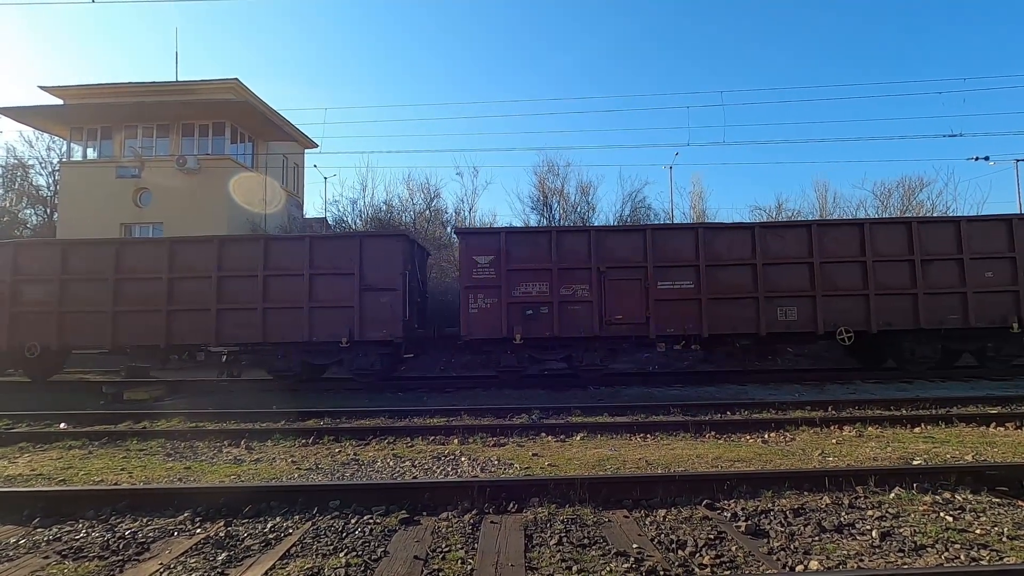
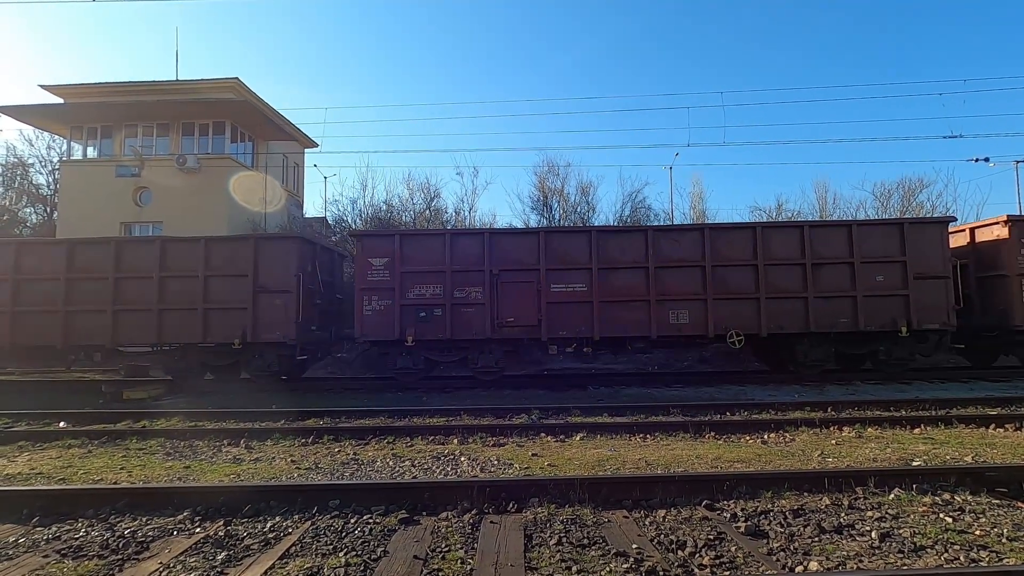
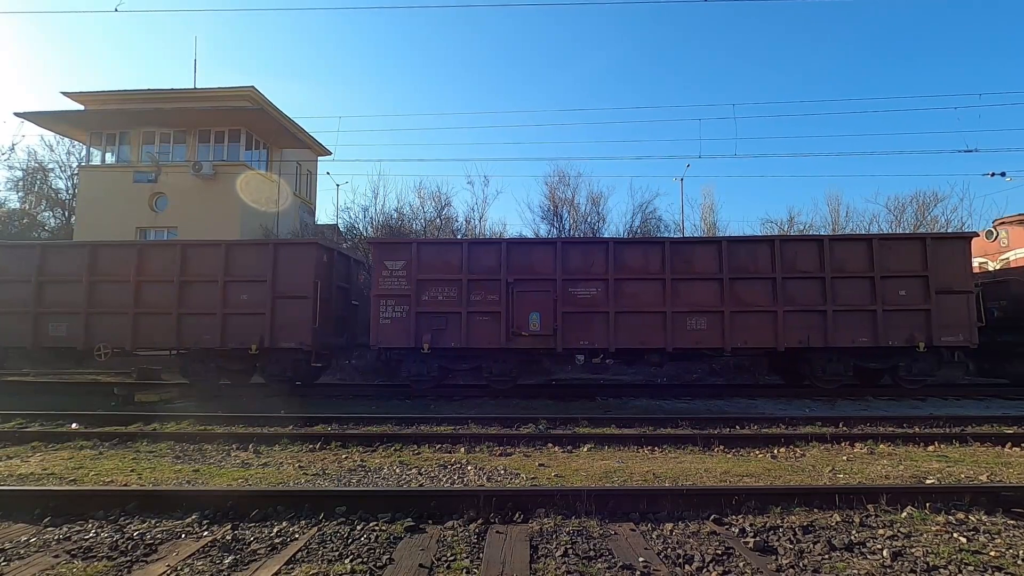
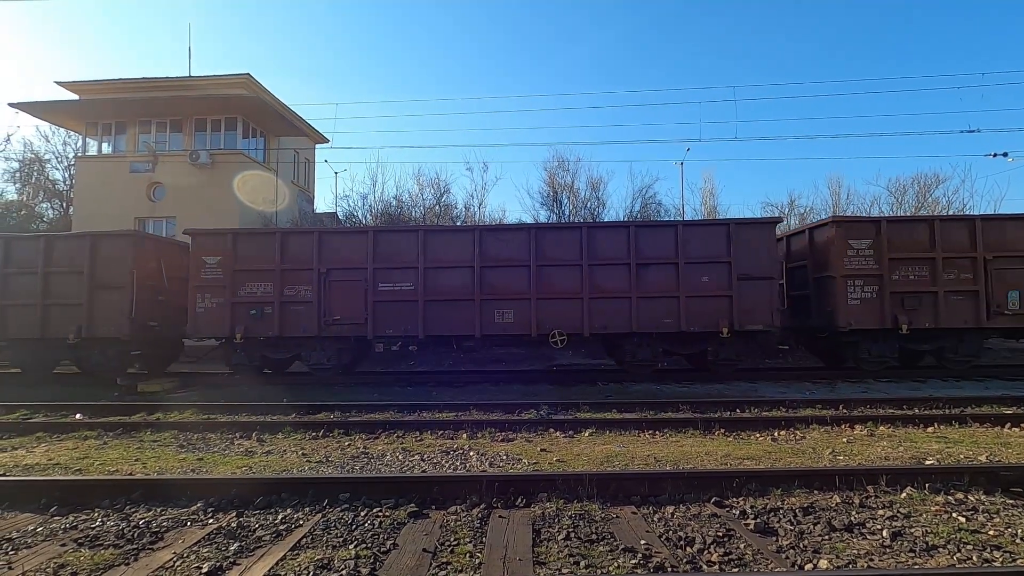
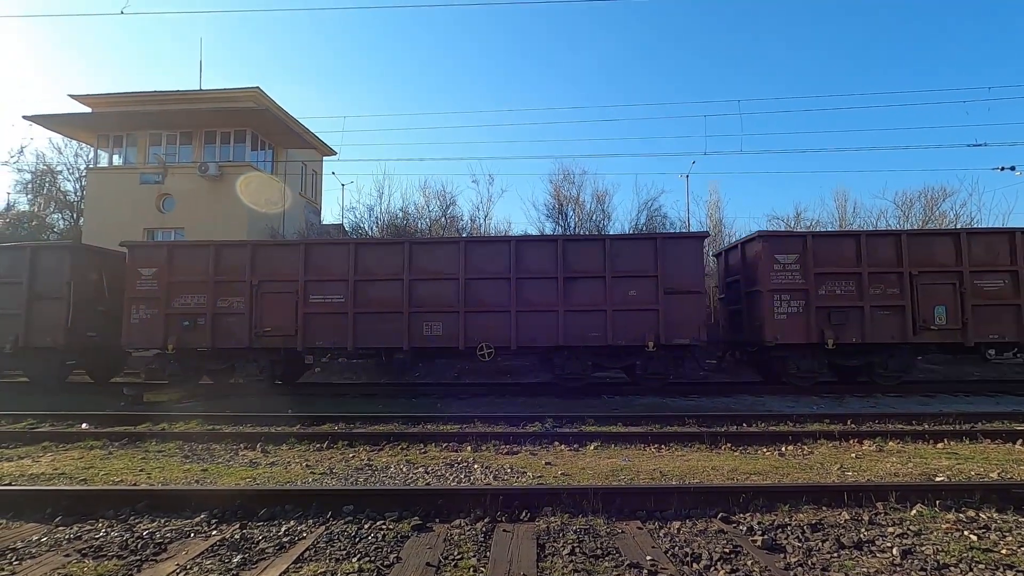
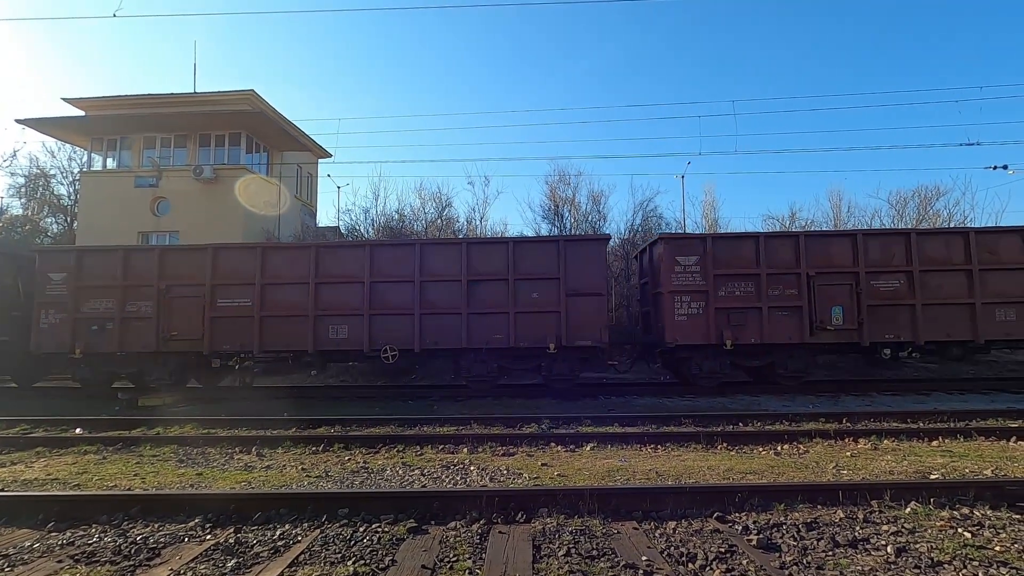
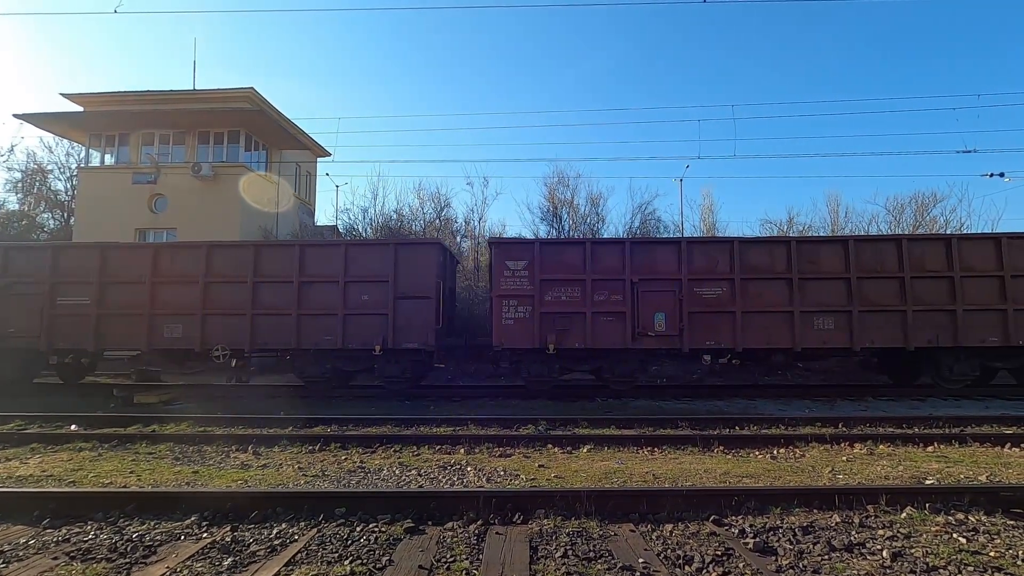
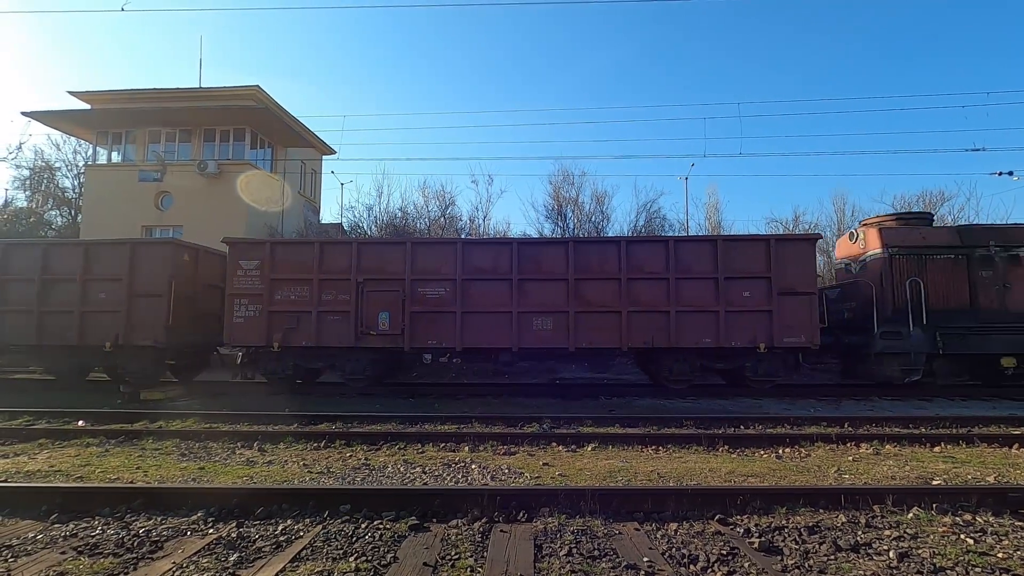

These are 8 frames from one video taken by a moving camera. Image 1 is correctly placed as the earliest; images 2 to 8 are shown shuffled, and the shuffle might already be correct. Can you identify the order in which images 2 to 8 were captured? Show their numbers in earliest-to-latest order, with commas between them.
2, 4, 5, 6, 7, 3, 8
